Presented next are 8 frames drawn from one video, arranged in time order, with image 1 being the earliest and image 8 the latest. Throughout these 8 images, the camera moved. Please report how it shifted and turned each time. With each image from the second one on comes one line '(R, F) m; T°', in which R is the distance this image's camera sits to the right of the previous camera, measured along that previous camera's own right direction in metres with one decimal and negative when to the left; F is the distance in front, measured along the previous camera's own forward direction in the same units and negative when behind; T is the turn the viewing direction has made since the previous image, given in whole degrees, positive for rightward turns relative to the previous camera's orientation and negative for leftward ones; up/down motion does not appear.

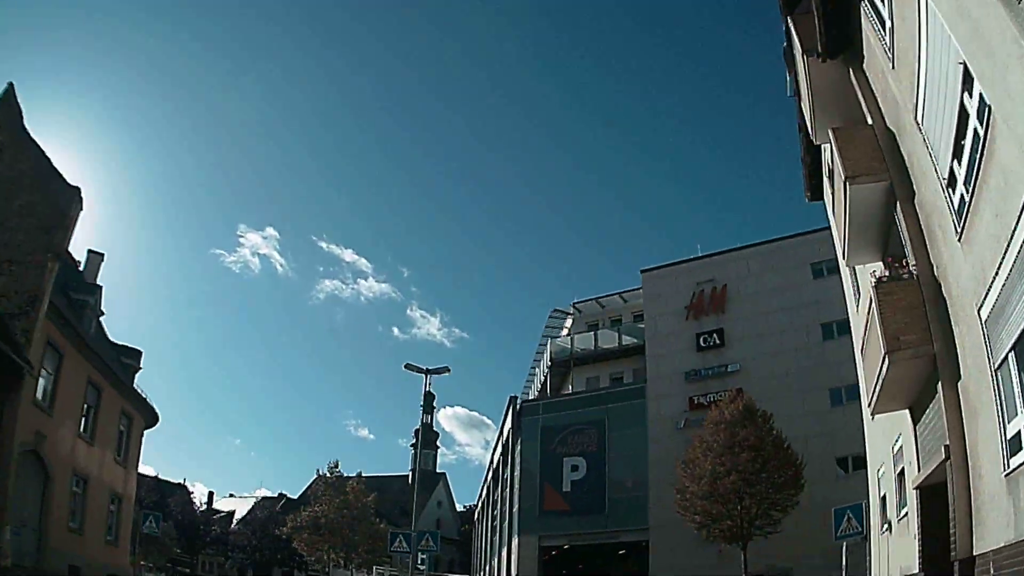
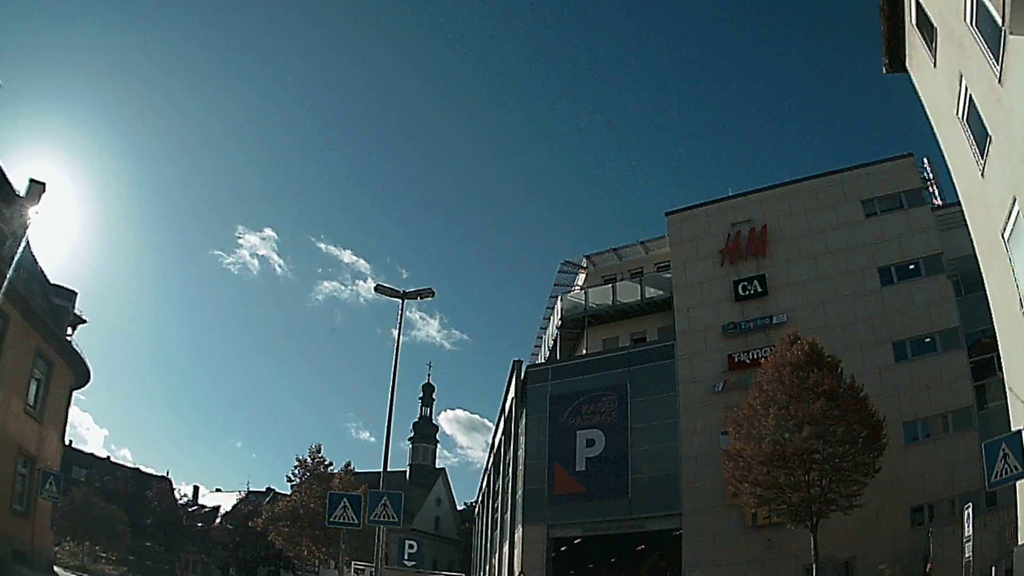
(-0.3, +7.2) m; 0°
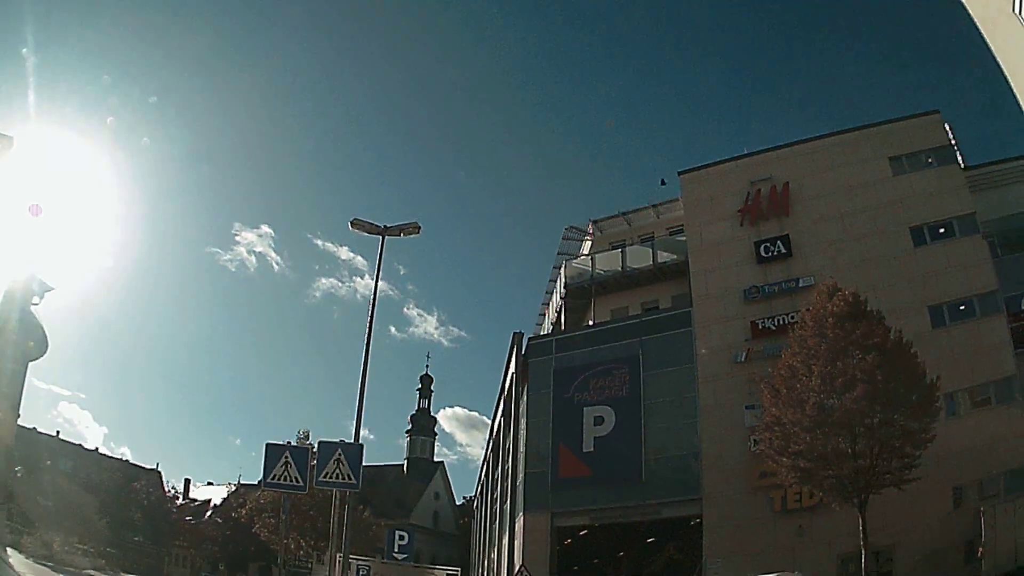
(-0.1, +3.6) m; 0°
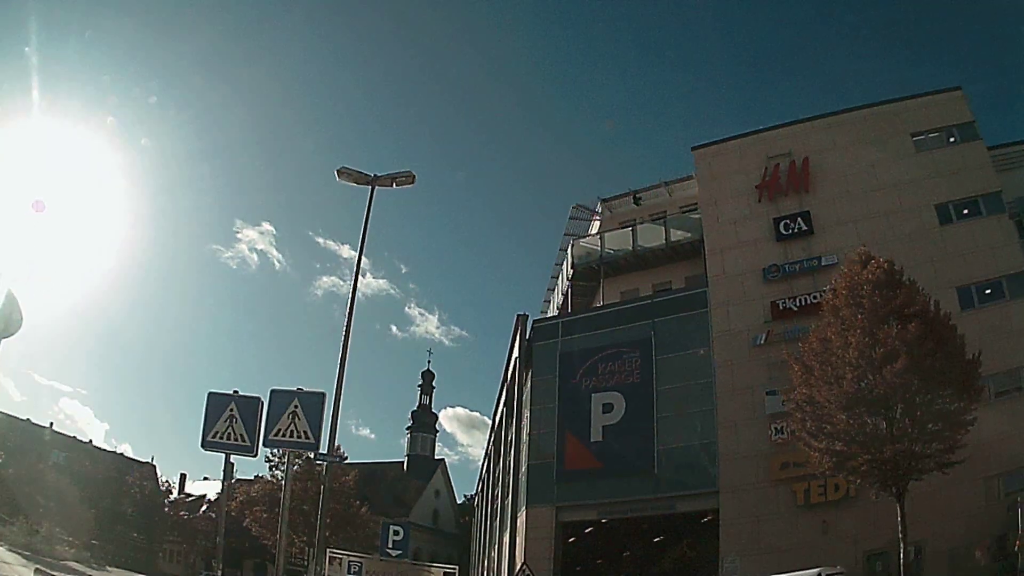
(-0.1, +2.2) m; 0°
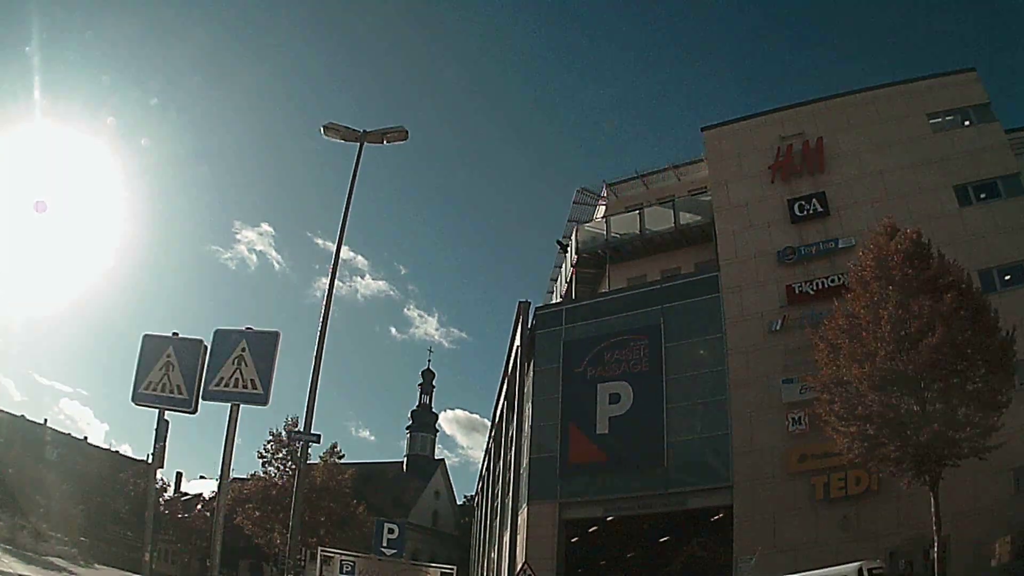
(-0.1, +1.7) m; 0°
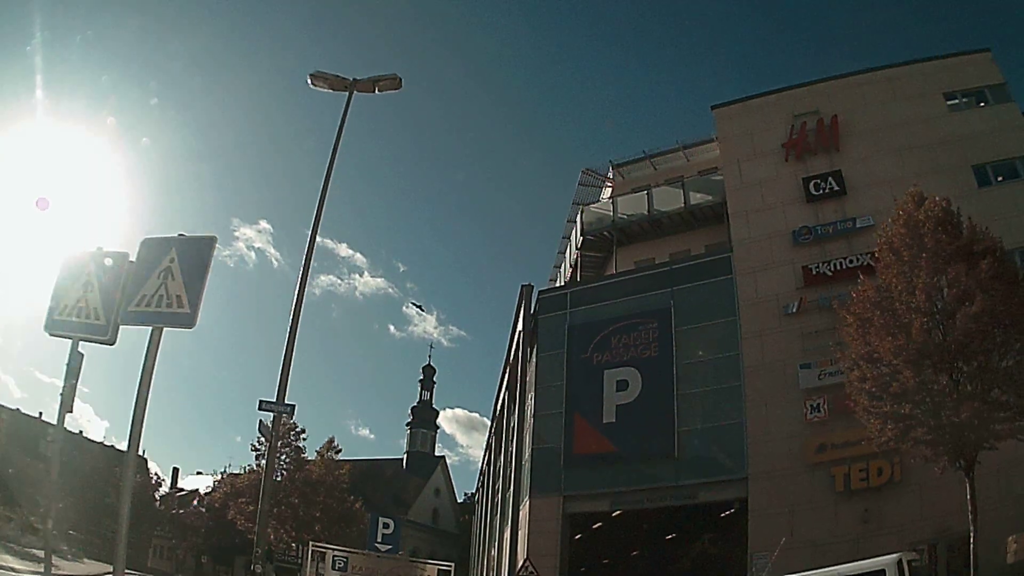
(-0.1, +1.5) m; 0°
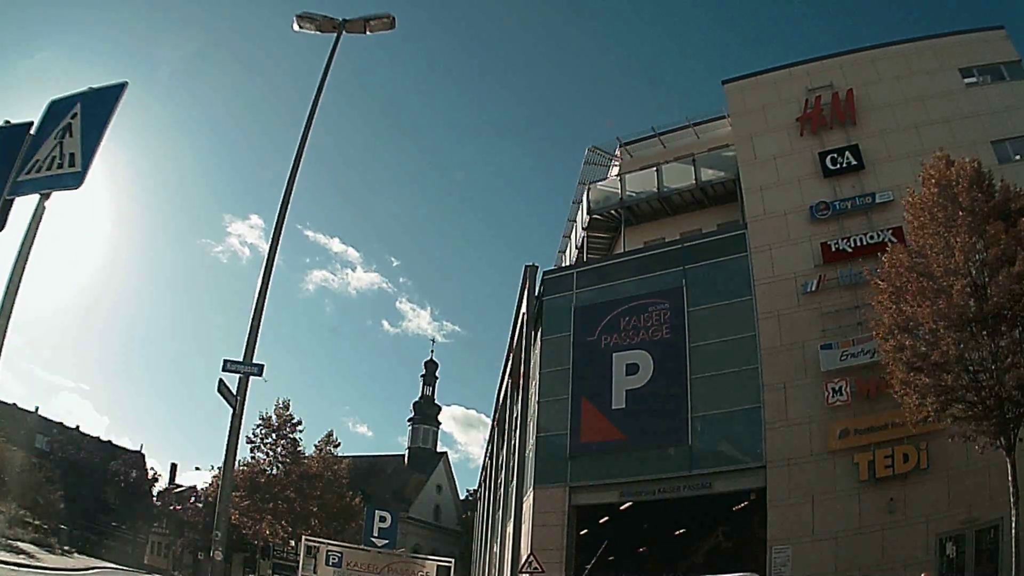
(-0.4, +1.3) m; 0°
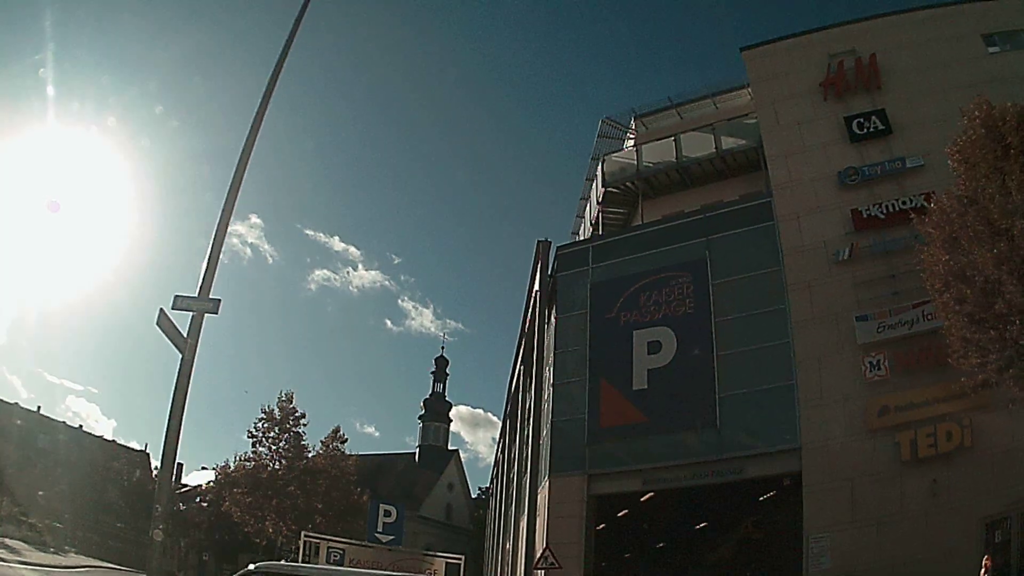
(-0.4, +1.5) m; 0°
